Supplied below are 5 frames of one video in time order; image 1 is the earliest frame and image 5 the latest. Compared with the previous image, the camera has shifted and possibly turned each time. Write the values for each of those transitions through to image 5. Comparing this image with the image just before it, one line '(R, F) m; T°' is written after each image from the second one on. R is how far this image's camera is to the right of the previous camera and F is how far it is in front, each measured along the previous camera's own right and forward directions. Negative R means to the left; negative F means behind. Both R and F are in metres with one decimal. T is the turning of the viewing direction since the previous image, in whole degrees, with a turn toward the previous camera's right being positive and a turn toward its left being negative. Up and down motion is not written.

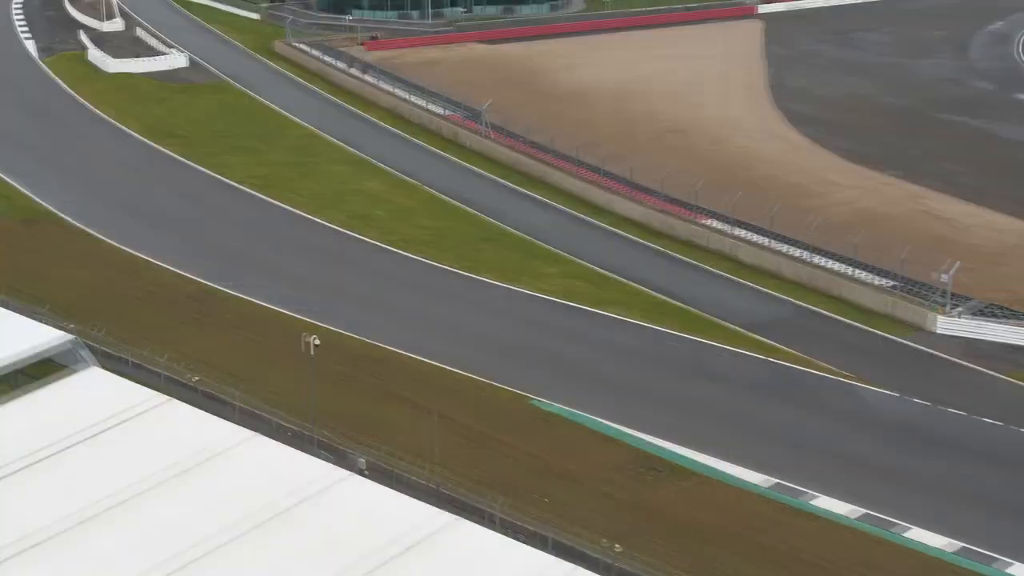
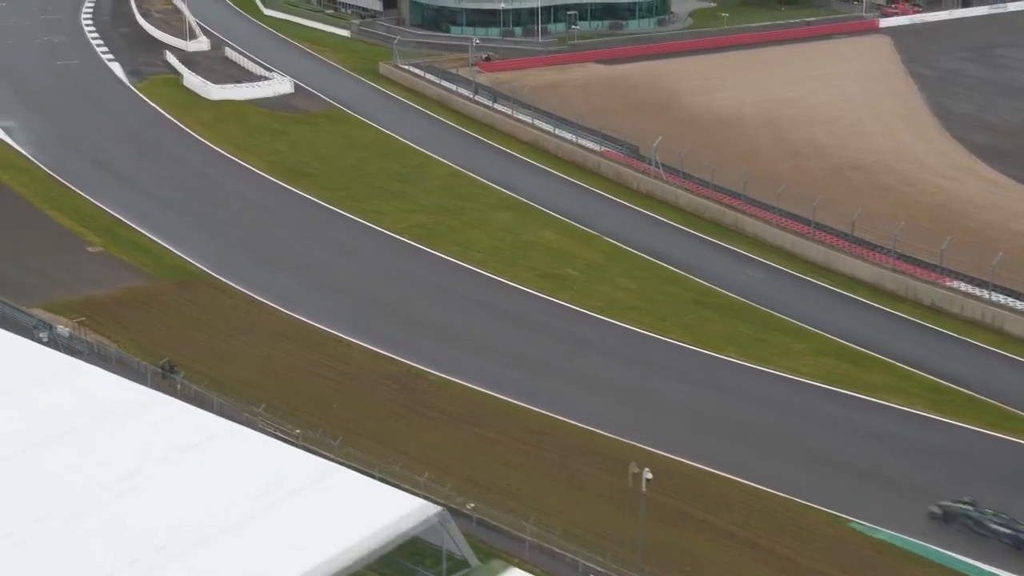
(-3.0, +2.5) m; 0°
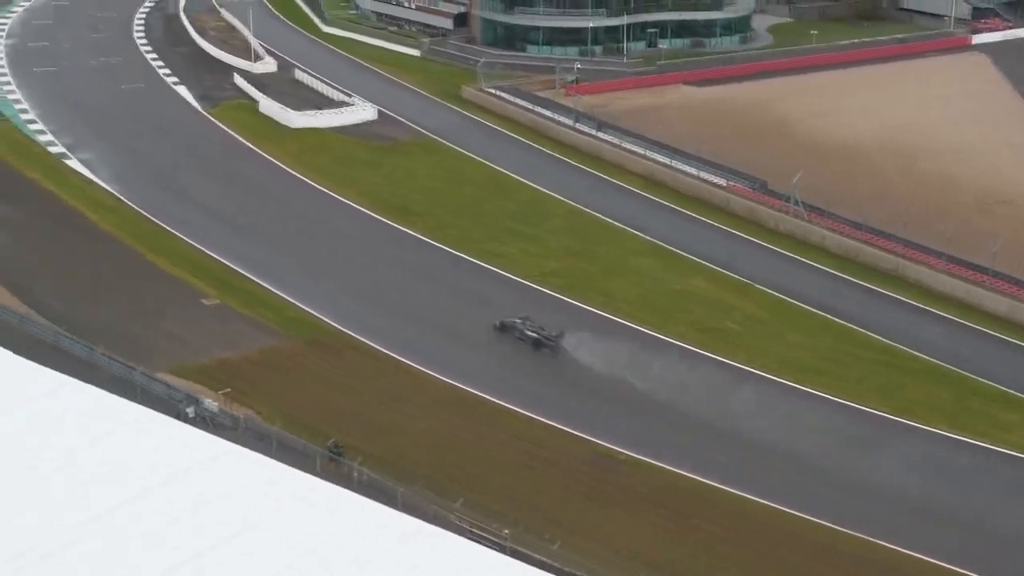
(-2.2, +1.7) m; 0°
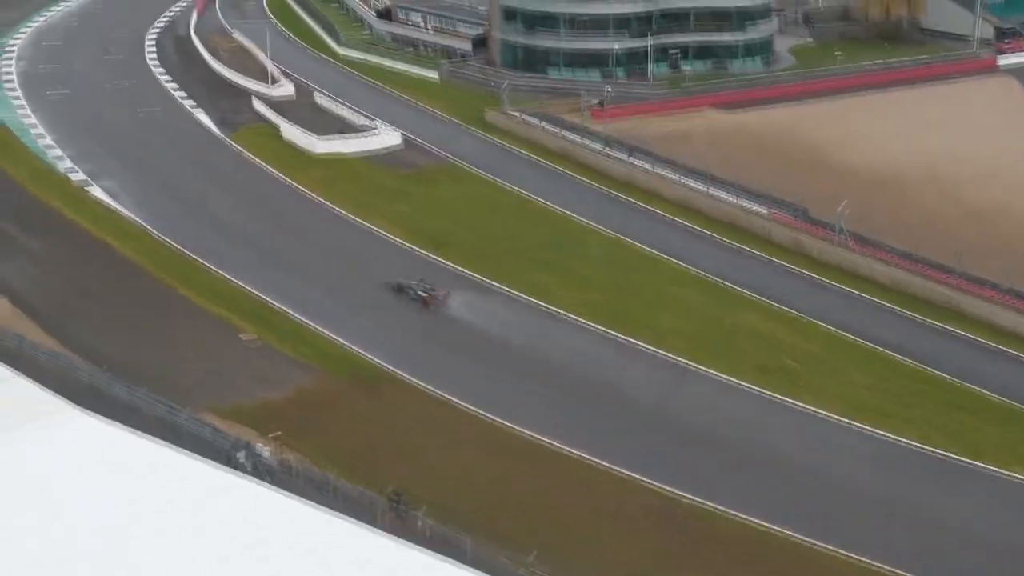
(-0.8, +0.6) m; 0°
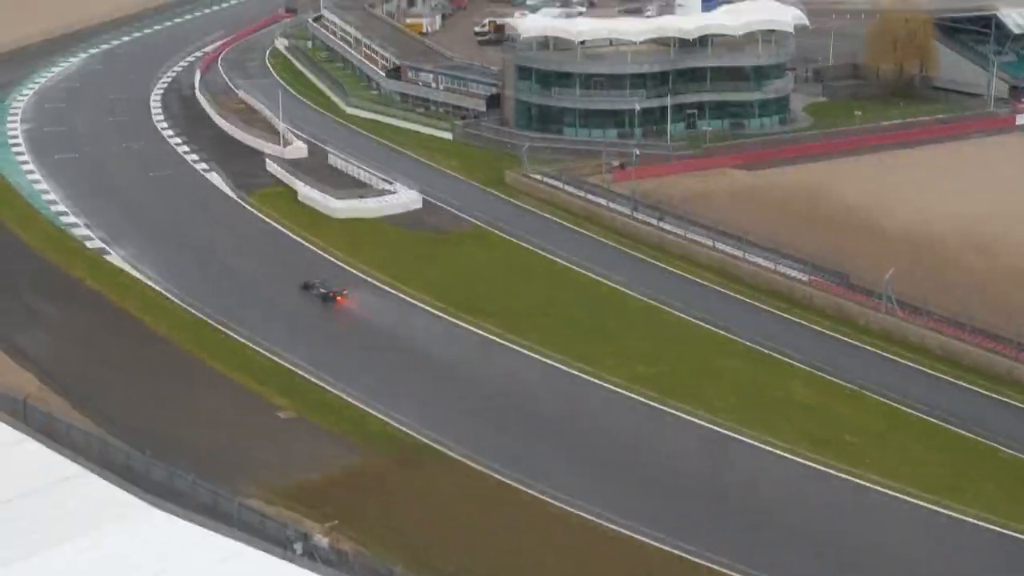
(-0.9, +0.7) m; +1°
